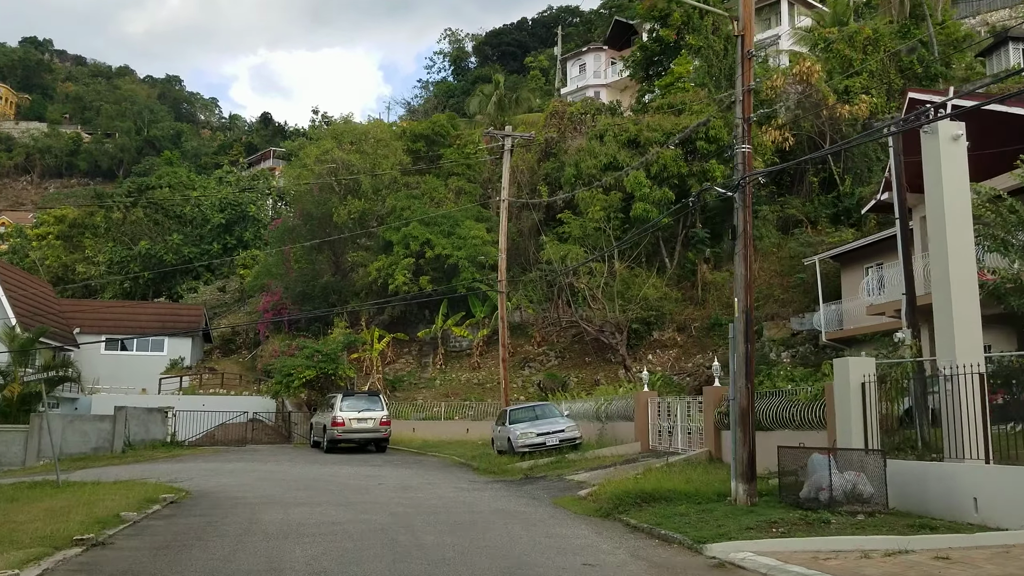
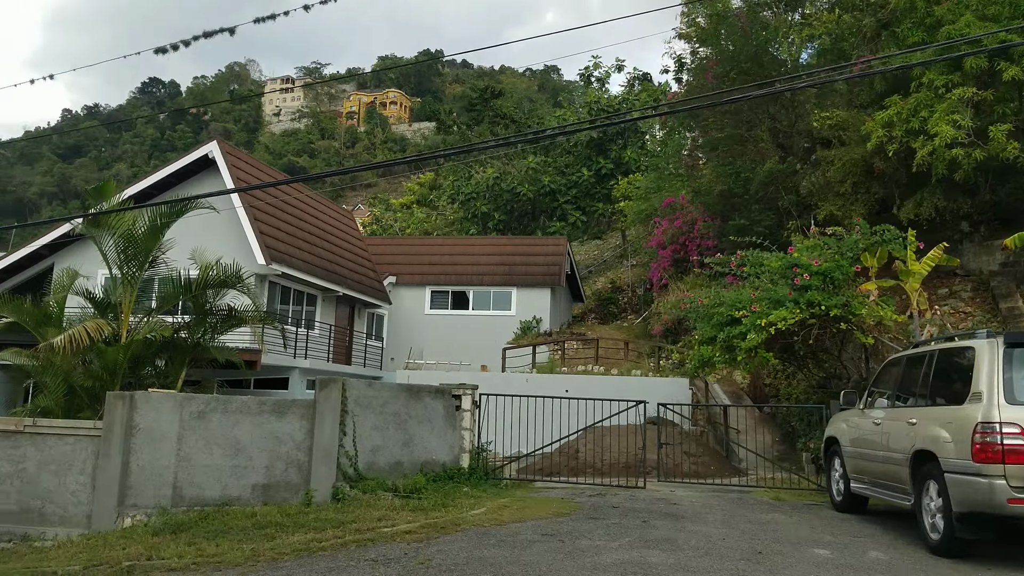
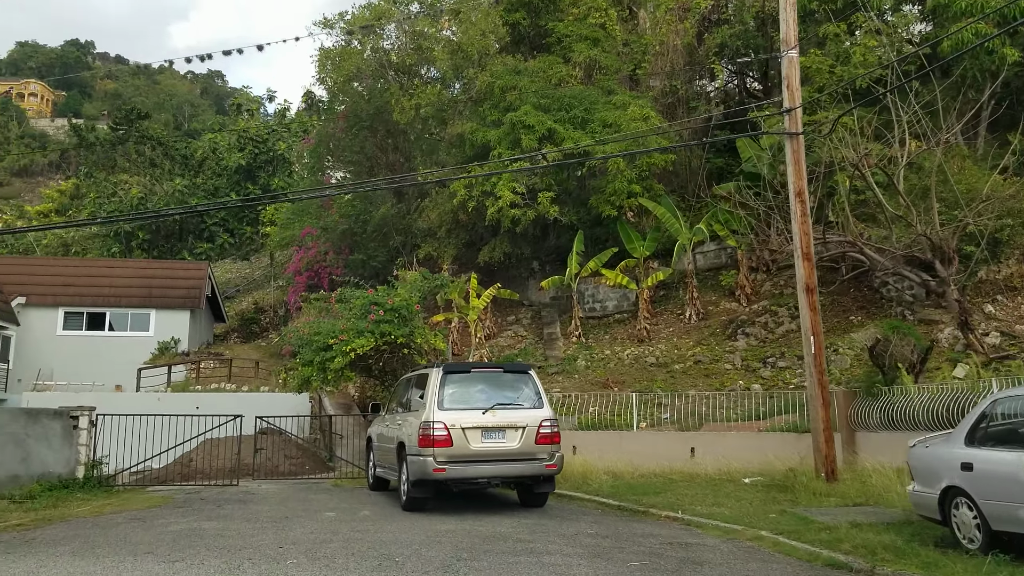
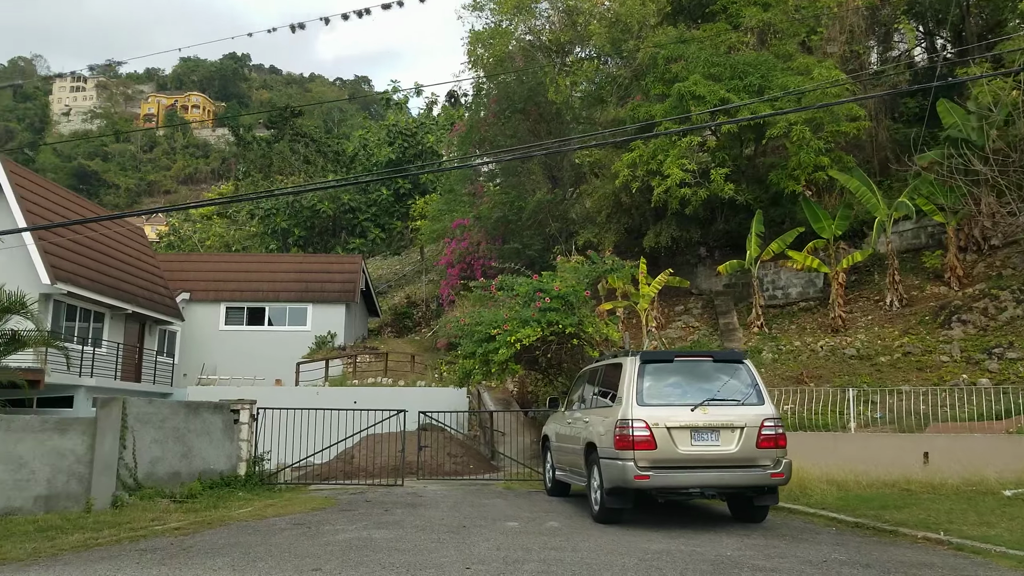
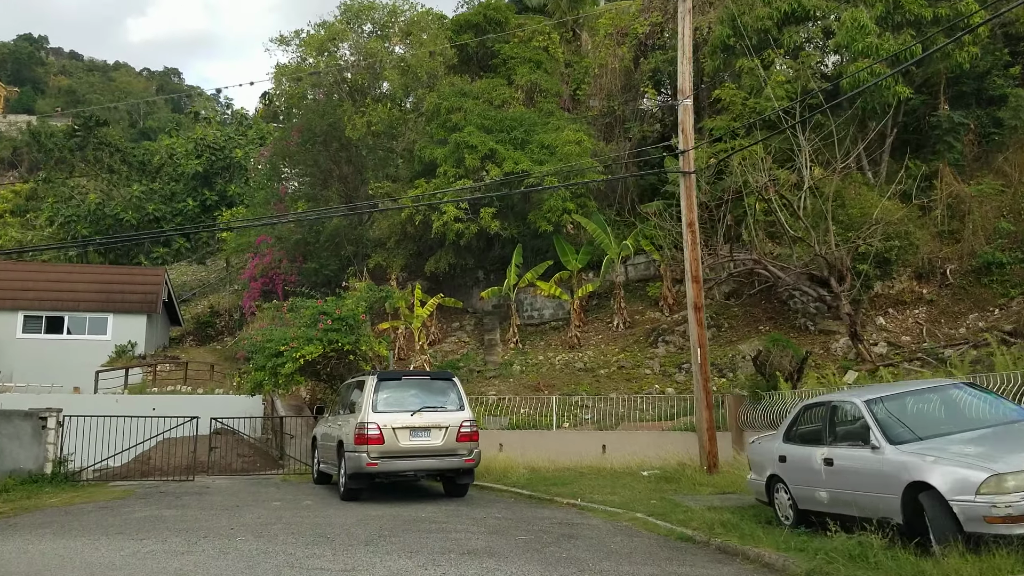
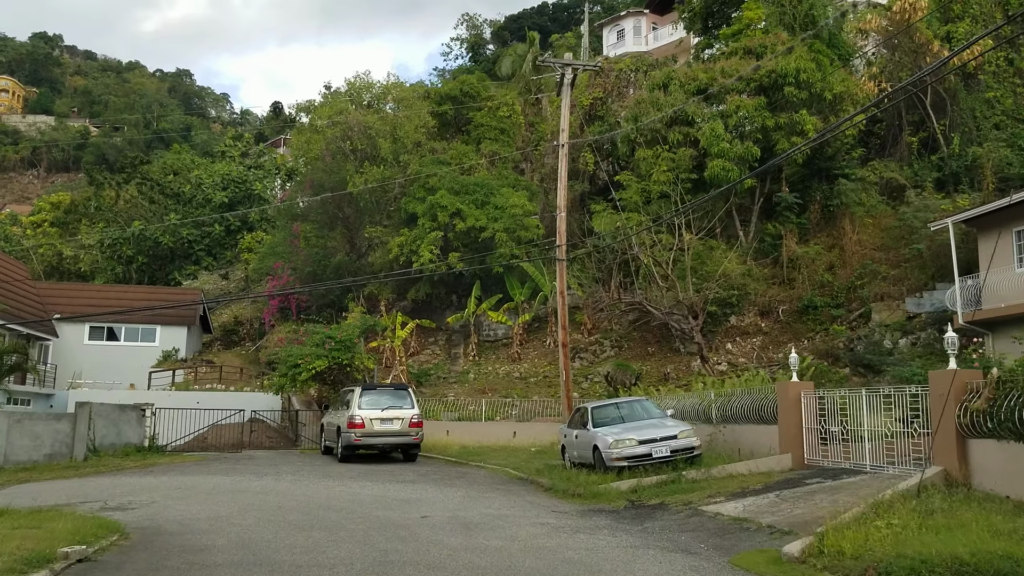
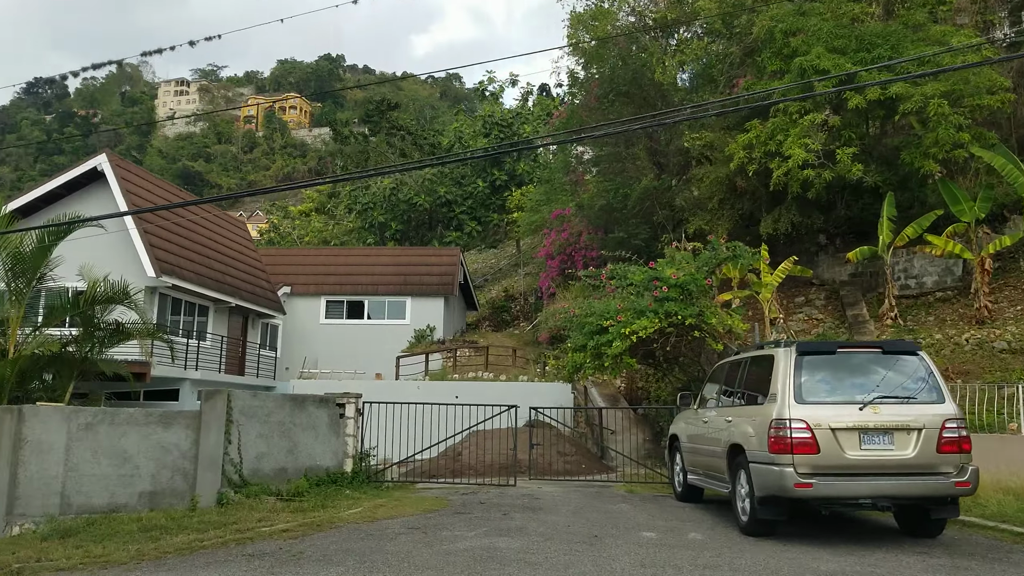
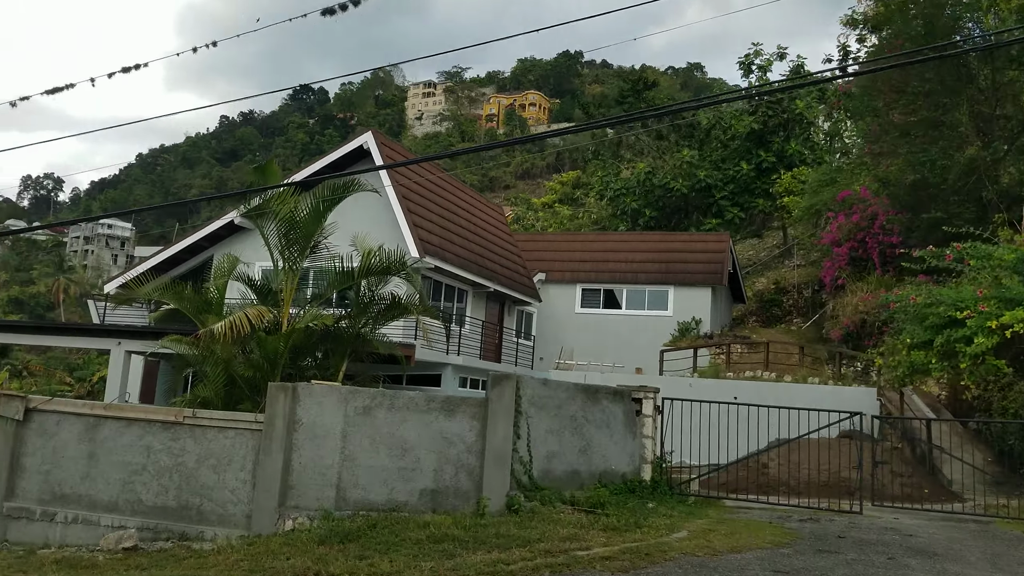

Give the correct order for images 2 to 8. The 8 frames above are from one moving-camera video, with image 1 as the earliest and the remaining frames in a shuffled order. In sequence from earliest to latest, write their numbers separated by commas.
6, 5, 3, 4, 7, 2, 8
